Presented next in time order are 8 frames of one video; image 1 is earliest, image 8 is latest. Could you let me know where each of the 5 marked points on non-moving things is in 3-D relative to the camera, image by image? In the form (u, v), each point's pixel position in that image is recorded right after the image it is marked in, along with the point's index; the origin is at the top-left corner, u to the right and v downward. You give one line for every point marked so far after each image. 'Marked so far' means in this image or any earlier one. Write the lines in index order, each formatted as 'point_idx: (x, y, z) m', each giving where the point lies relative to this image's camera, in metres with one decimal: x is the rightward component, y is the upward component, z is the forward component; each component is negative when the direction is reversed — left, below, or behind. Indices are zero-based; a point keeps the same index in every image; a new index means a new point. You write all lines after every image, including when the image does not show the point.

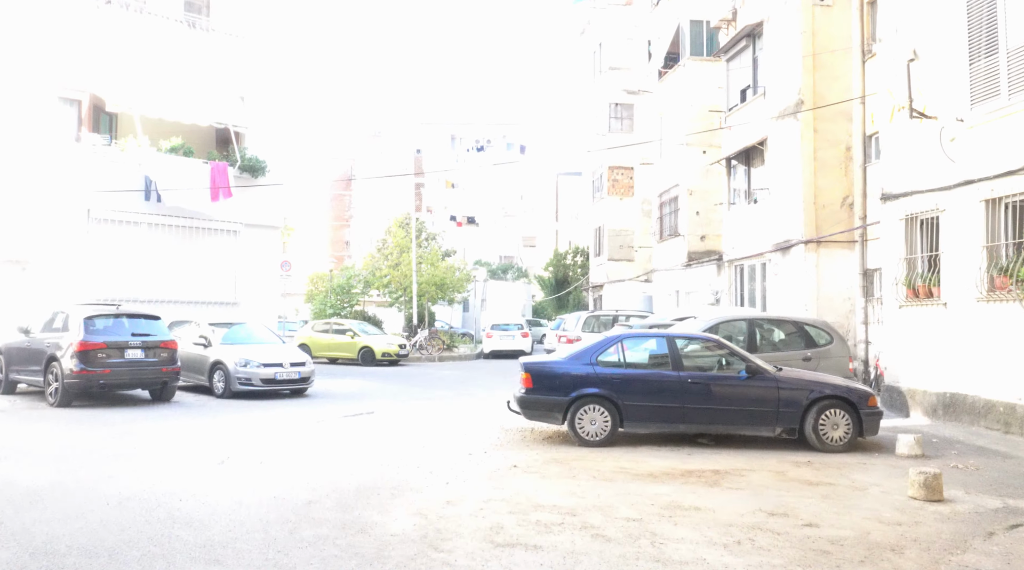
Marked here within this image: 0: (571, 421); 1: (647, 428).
0: (+0.8, -1.8, +10.5) m
1: (+1.7, -1.8, +10.4) m
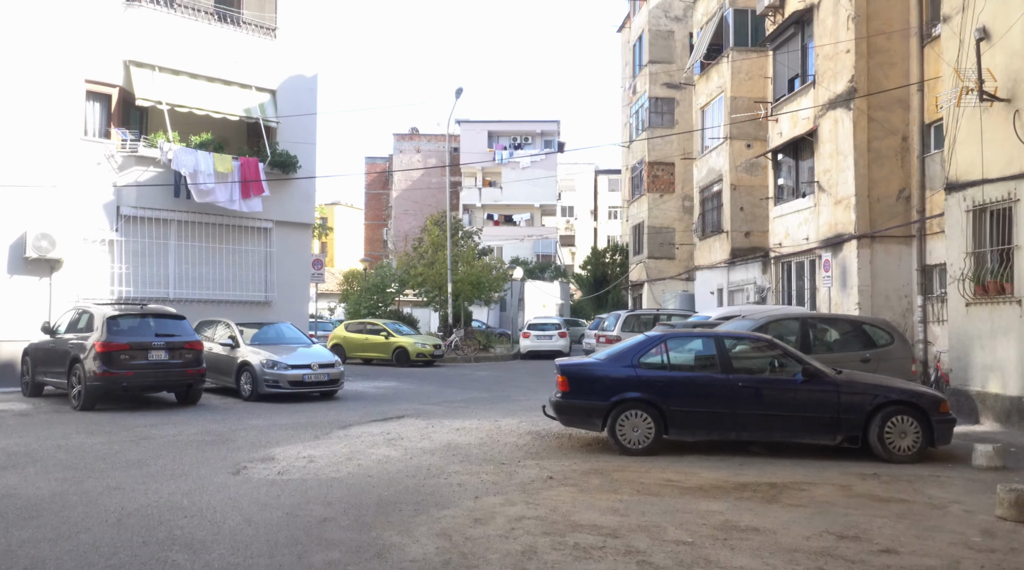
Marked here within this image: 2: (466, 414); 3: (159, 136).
0: (+1.2, -1.7, +9.7) m
1: (+2.2, -1.8, +9.6) m
2: (-0.7, -2.1, +13.5) m
3: (-8.3, +3.5, +19.2) m
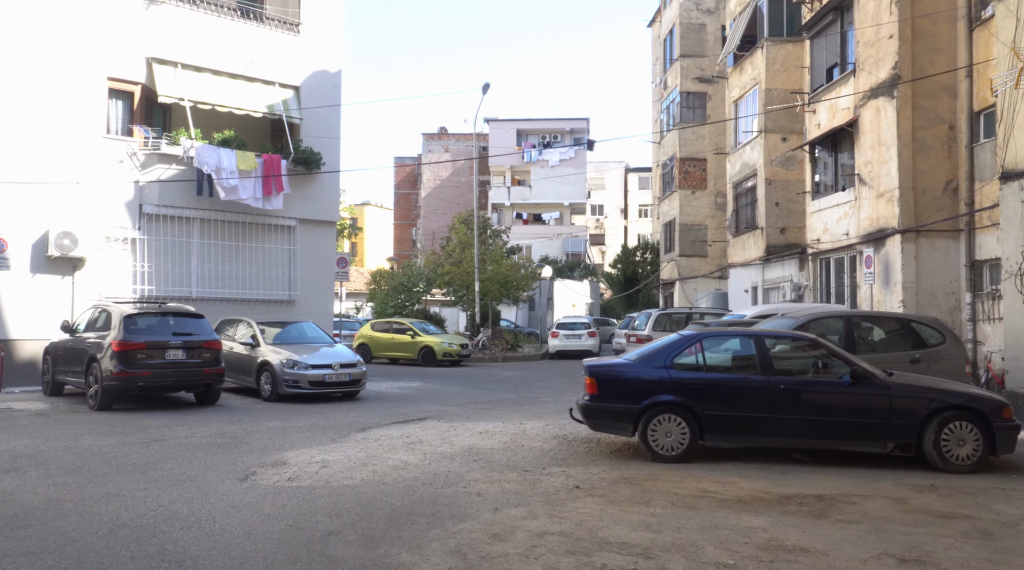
0: (+1.5, -1.7, +9.1) m
1: (+2.4, -1.7, +9.0) m
2: (-0.3, -2.1, +12.9) m
3: (-7.7, +3.5, +18.9) m
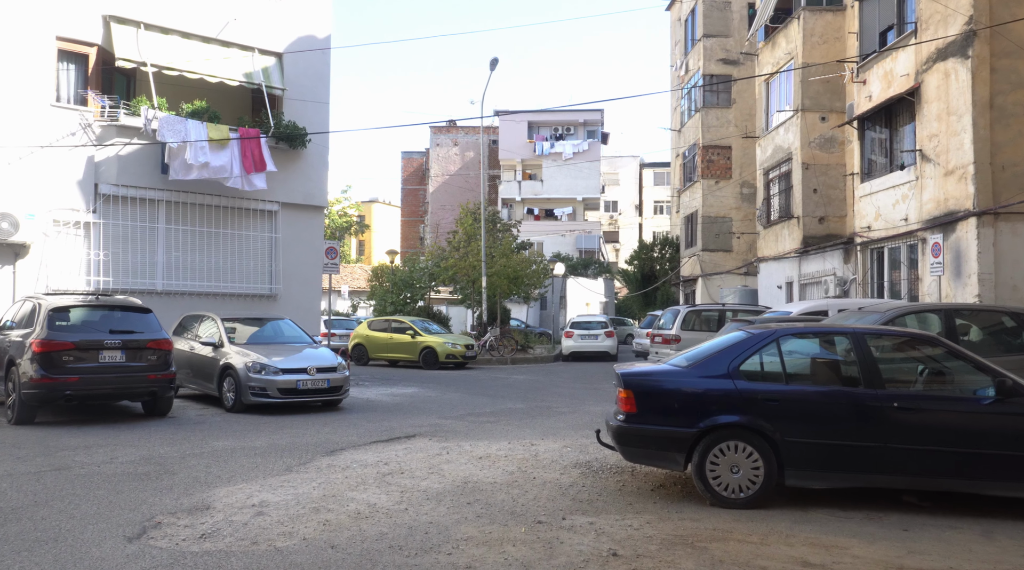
0: (+1.5, -1.5, +6.7) m
1: (+2.5, -1.6, +6.5) m
2: (-0.2, -1.9, +10.5) m
3: (-7.5, +3.7, +16.6) m
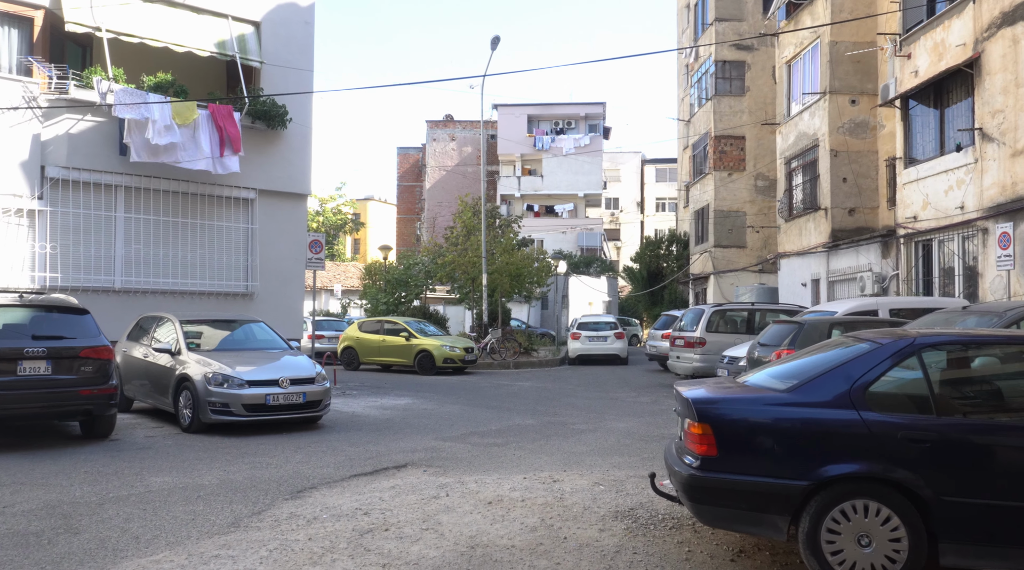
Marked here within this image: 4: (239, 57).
0: (+1.7, -1.4, +4.6) m
1: (+2.6, -1.5, +4.5) m
2: (-0.1, -1.9, +8.5) m
3: (-7.4, +3.8, +14.5) m
4: (-5.4, +4.5, +16.1) m
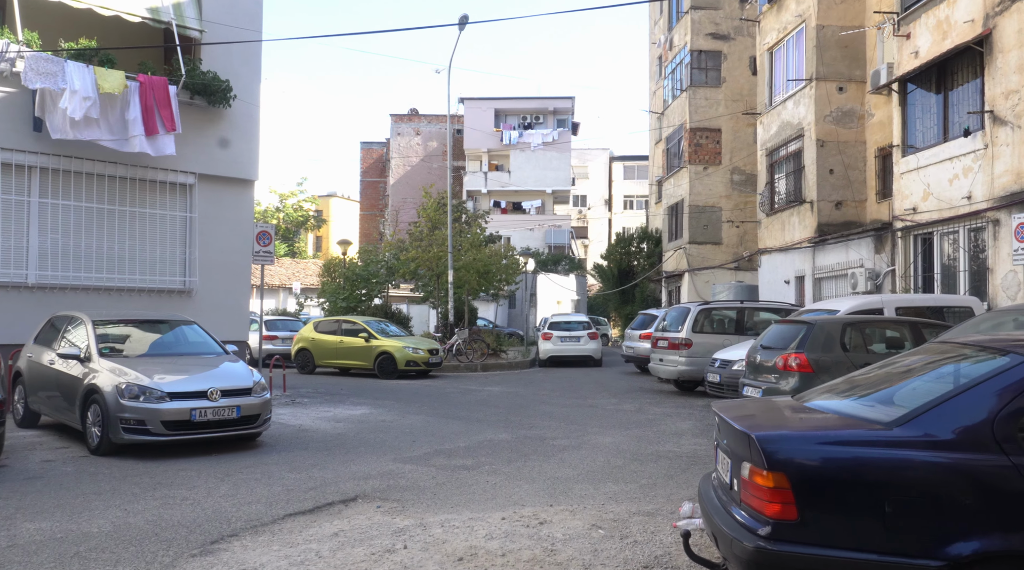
0: (+1.6, -1.4, +3.2) m
1: (+2.6, -1.4, +3.1) m
2: (-0.3, -1.8, +6.9) m
3: (-7.8, +3.8, +12.7) m
4: (-5.9, +4.6, +14.3) m
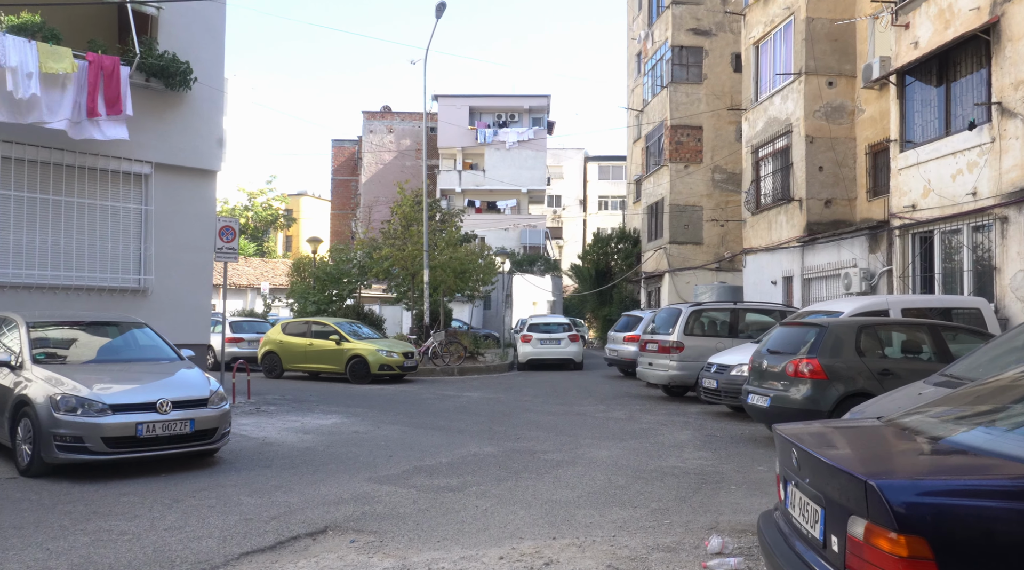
0: (+1.7, -1.3, +2.3) m
1: (+2.7, -1.4, +2.2) m
2: (-0.3, -1.8, +6.0) m
3: (-8.0, +3.9, +11.4) m
4: (-6.2, +4.6, +13.1) m
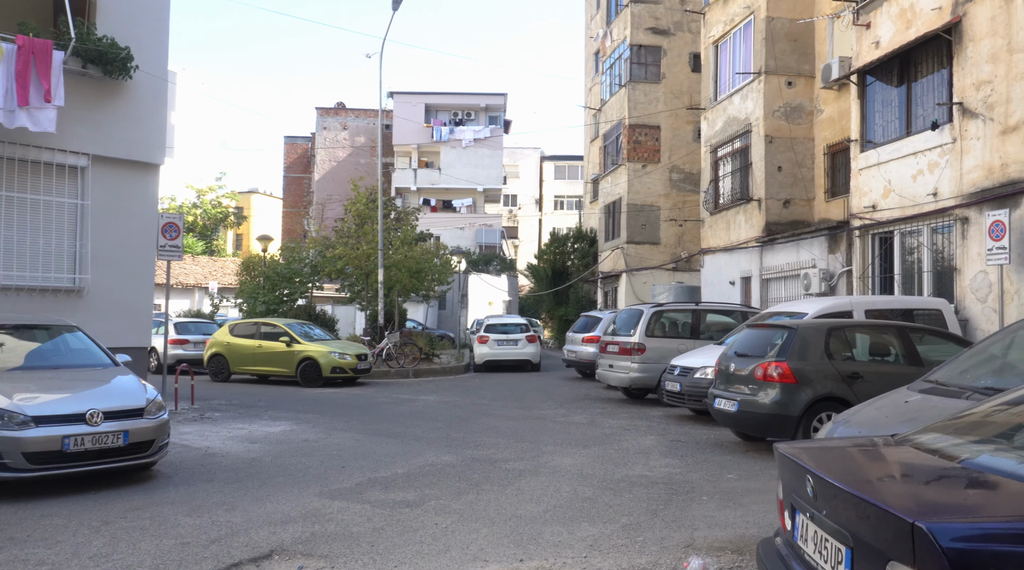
0: (+1.7, -1.4, +1.9) m
1: (+2.6, -1.4, +1.9) m
2: (-0.6, -1.8, +5.5) m
3: (-8.6, +3.9, +10.5) m
4: (-6.8, +4.6, +12.3) m
